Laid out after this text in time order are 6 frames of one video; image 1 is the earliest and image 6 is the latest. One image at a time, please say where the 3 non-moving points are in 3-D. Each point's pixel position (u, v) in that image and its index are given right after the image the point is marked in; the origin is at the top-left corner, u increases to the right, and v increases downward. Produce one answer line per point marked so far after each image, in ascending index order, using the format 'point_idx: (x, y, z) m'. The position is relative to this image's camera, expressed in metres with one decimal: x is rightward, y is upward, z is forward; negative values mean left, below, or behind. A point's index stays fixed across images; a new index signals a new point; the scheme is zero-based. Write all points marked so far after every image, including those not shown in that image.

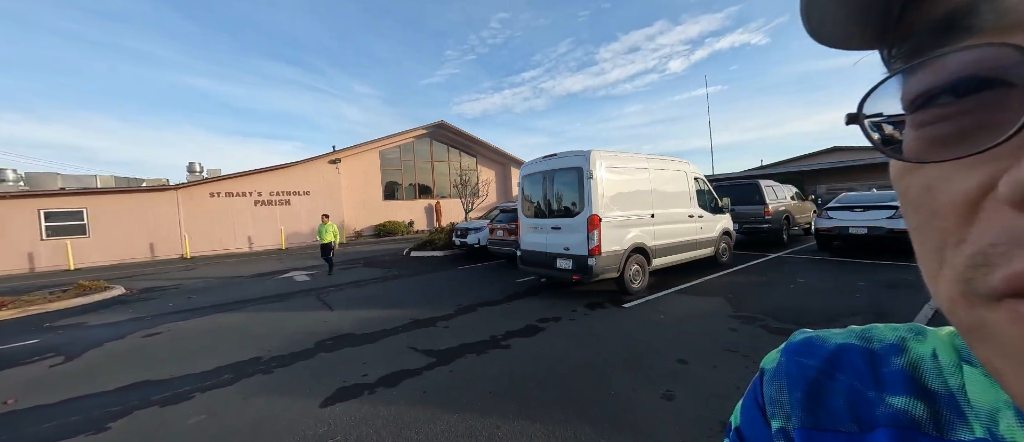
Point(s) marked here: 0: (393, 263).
0: (-3.9, -1.3, +11.8) m
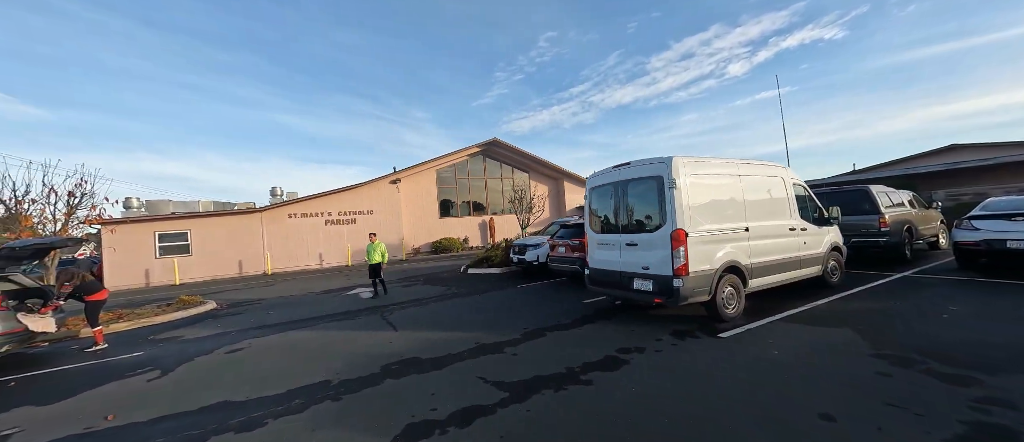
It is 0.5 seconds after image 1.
0: (-2.0, -1.9, +11.8) m
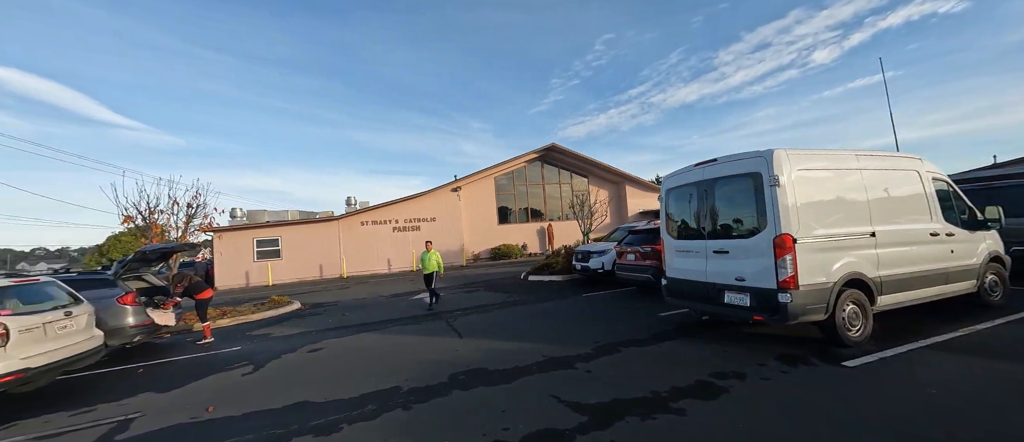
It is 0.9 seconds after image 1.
0: (-0.1, -2.1, +11.8) m
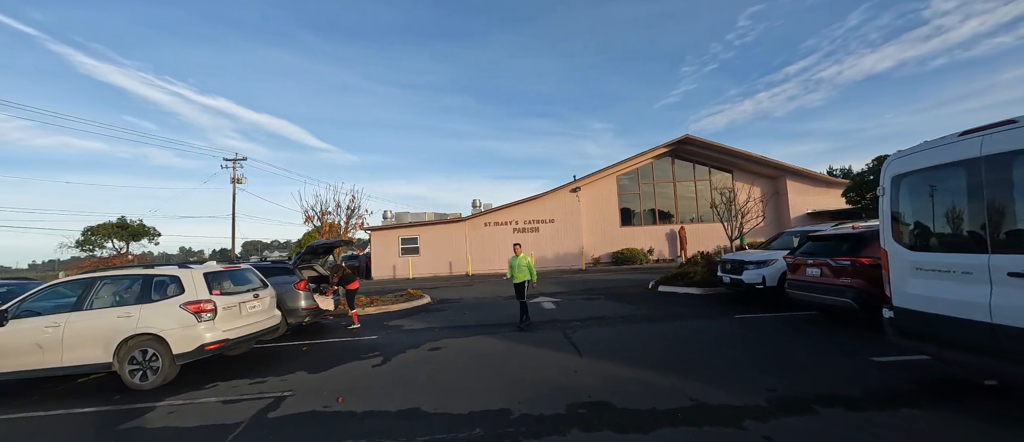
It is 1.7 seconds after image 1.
0: (+3.5, -2.1, +10.5) m
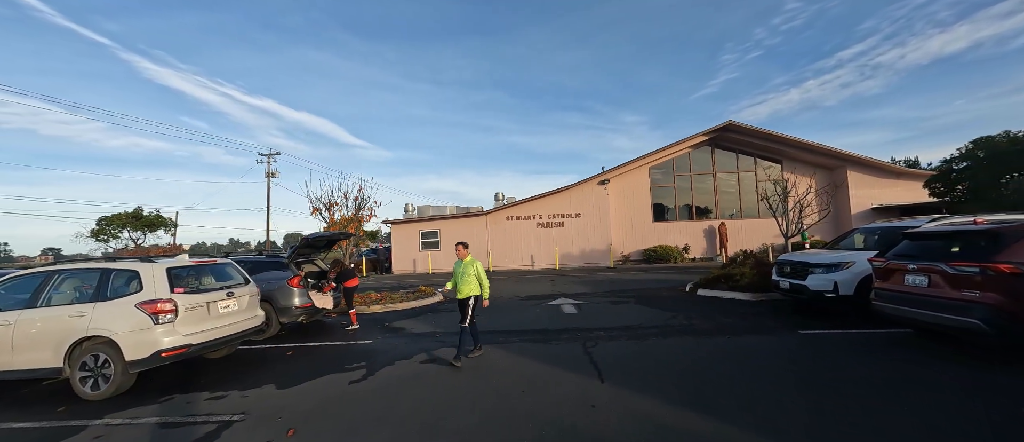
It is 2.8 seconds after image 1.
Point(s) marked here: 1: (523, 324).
0: (+3.9, -2.0, +9.1) m
1: (+0.2, -2.1, +7.7) m
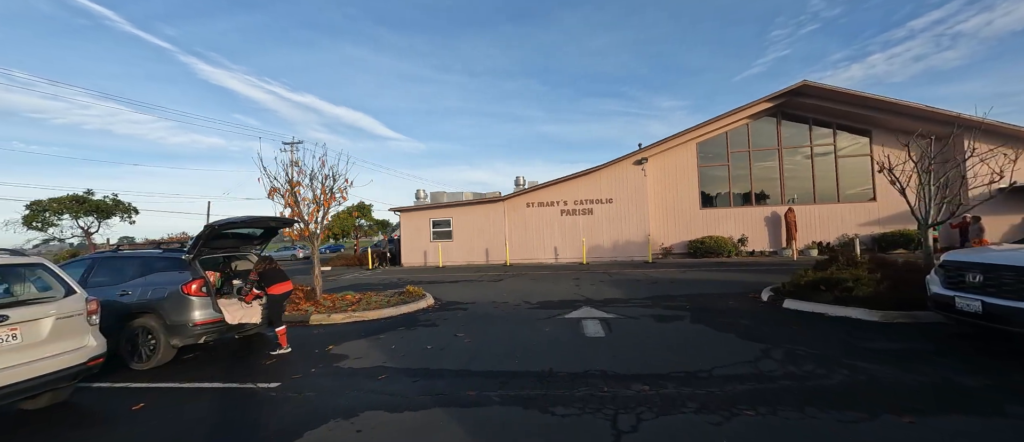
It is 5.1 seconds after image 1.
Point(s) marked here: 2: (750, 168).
0: (+3.9, -1.6, +6.0) m
1: (+0.1, -1.8, +4.9) m
2: (+11.8, +2.6, +18.5) m
